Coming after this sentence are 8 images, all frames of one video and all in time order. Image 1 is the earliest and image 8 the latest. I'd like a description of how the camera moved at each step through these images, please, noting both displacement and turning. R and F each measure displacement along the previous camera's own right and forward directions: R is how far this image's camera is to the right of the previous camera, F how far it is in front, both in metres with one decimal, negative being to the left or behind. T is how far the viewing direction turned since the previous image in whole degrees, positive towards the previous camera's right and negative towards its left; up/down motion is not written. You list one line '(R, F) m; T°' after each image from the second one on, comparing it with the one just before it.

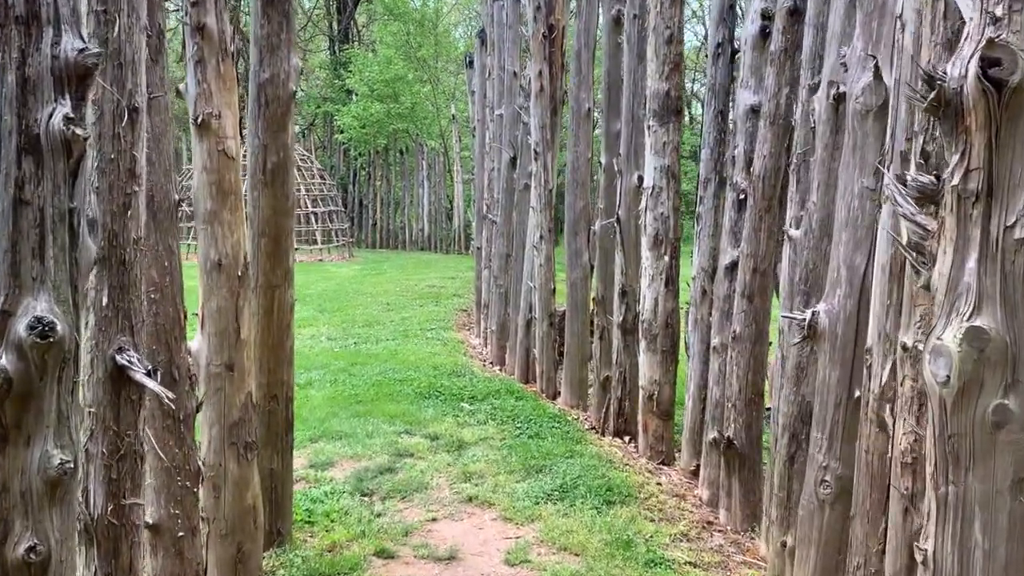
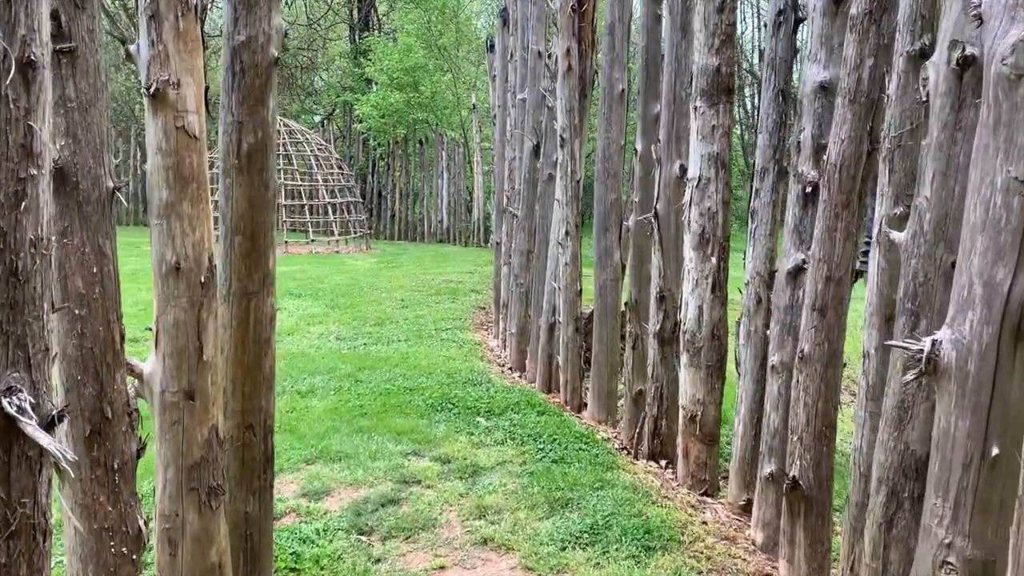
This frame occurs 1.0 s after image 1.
(0.0, +0.6) m; -1°
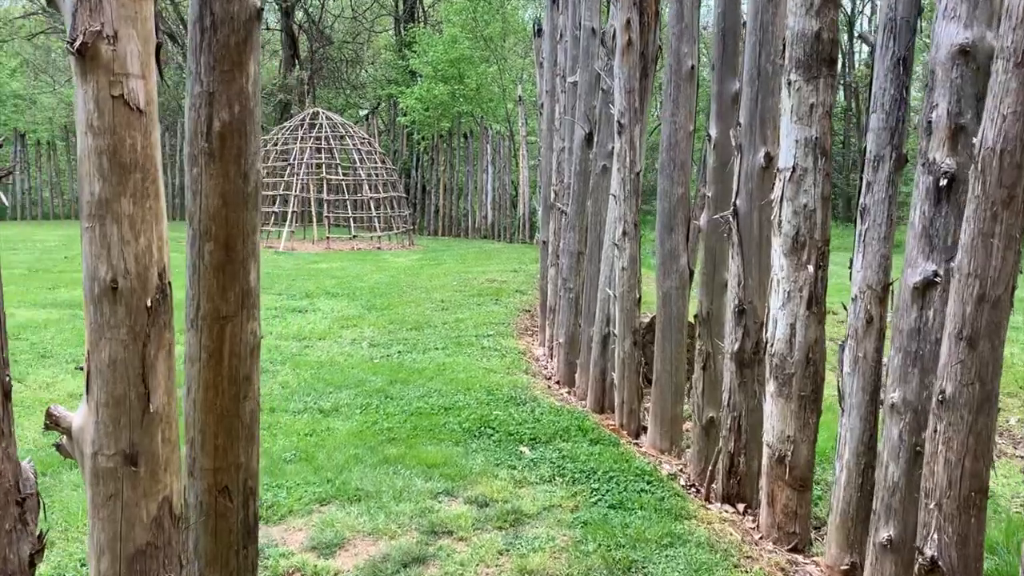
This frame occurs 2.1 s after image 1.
(0.0, +0.6) m; -3°
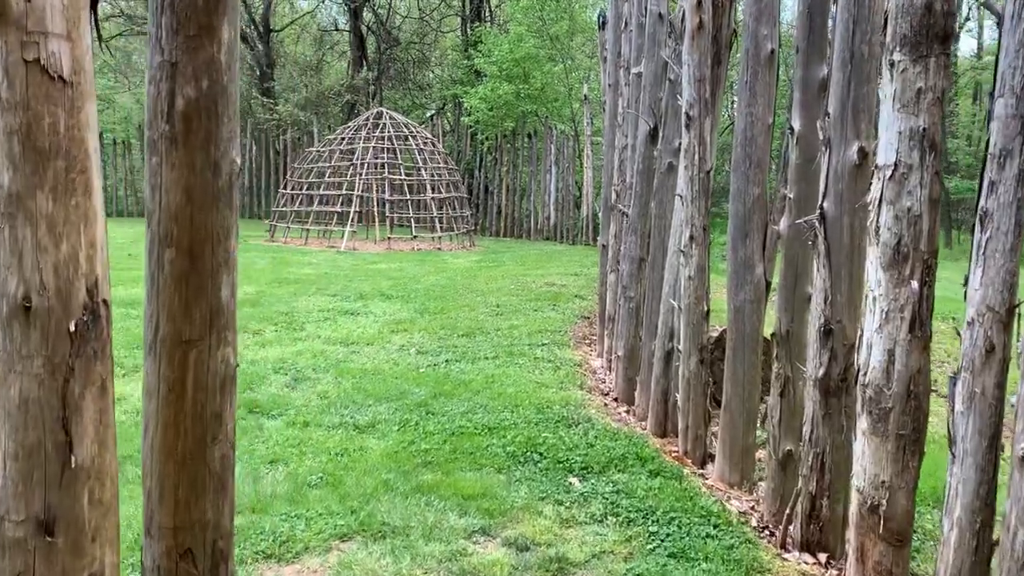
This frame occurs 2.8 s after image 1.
(+0.1, +0.4) m; -4°
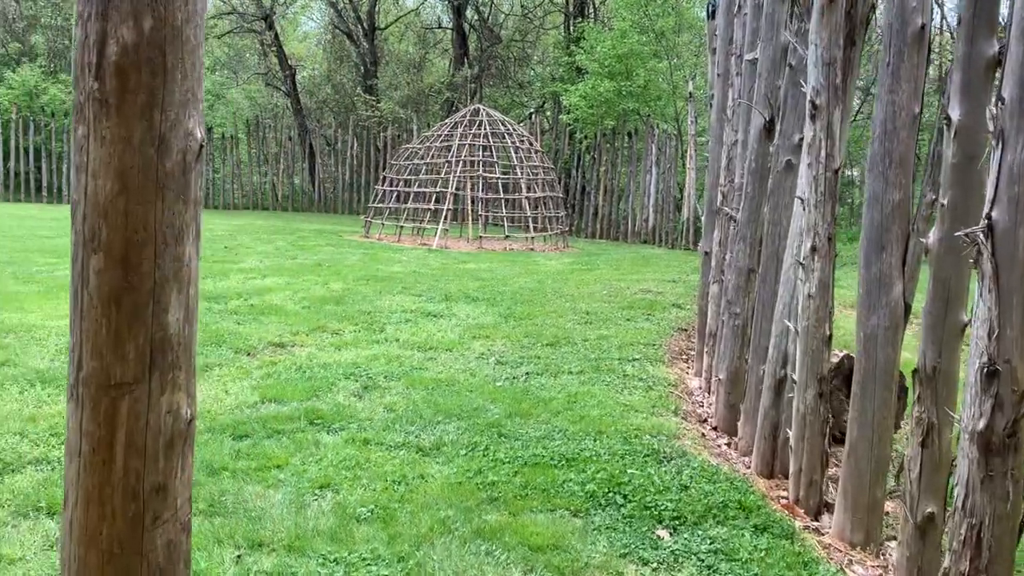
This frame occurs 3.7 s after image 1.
(0.0, +0.5) m; -6°
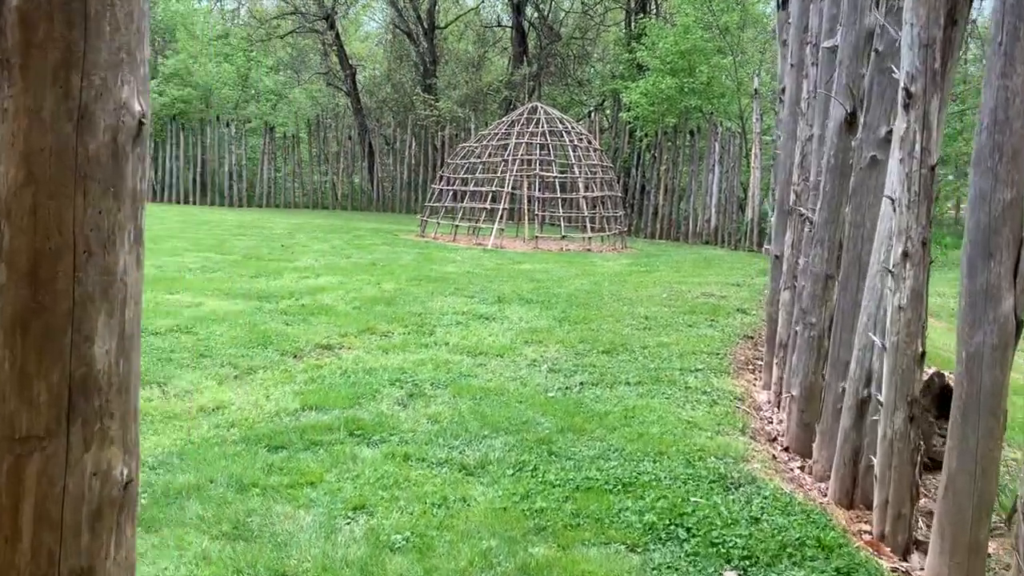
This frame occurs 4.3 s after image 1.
(0.0, +0.3) m; -4°
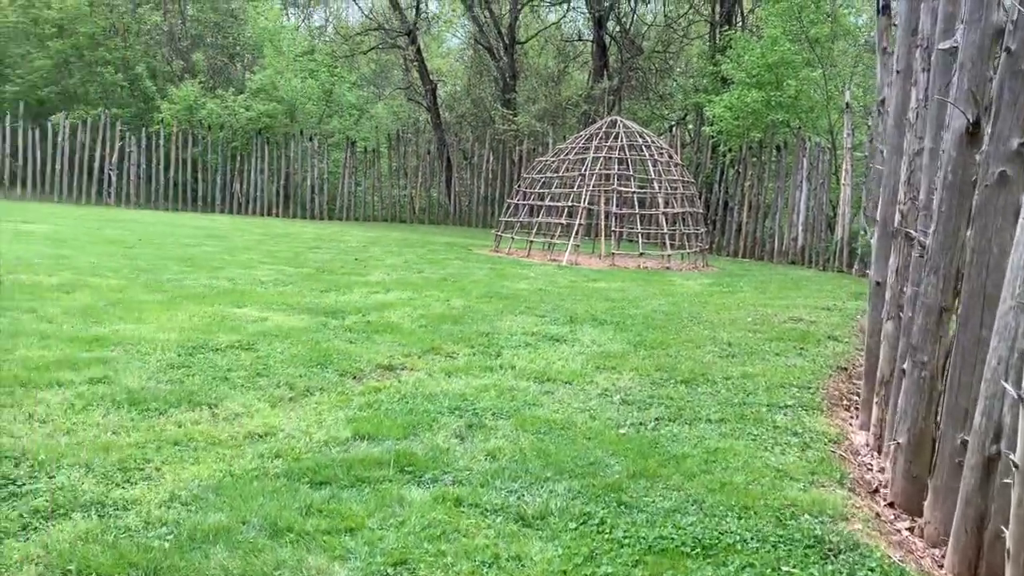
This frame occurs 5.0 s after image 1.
(0.0, +0.4) m; -5°
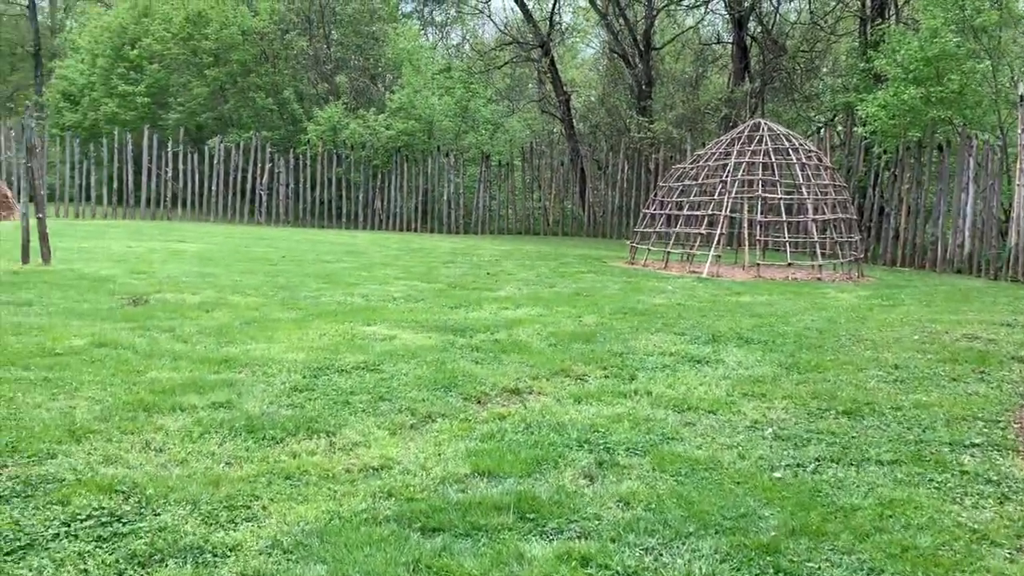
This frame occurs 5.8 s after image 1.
(0.0, +0.4) m; -9°
